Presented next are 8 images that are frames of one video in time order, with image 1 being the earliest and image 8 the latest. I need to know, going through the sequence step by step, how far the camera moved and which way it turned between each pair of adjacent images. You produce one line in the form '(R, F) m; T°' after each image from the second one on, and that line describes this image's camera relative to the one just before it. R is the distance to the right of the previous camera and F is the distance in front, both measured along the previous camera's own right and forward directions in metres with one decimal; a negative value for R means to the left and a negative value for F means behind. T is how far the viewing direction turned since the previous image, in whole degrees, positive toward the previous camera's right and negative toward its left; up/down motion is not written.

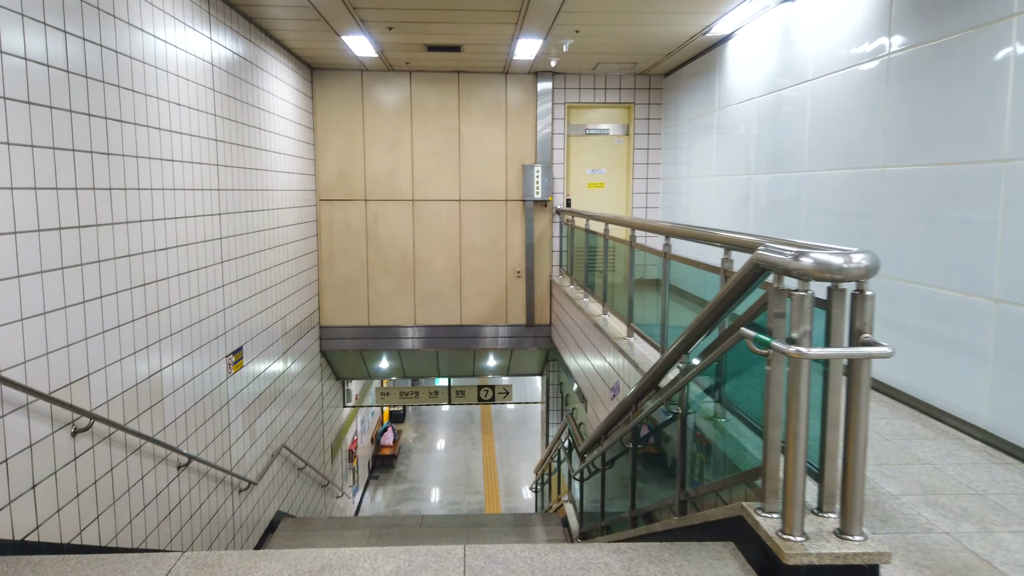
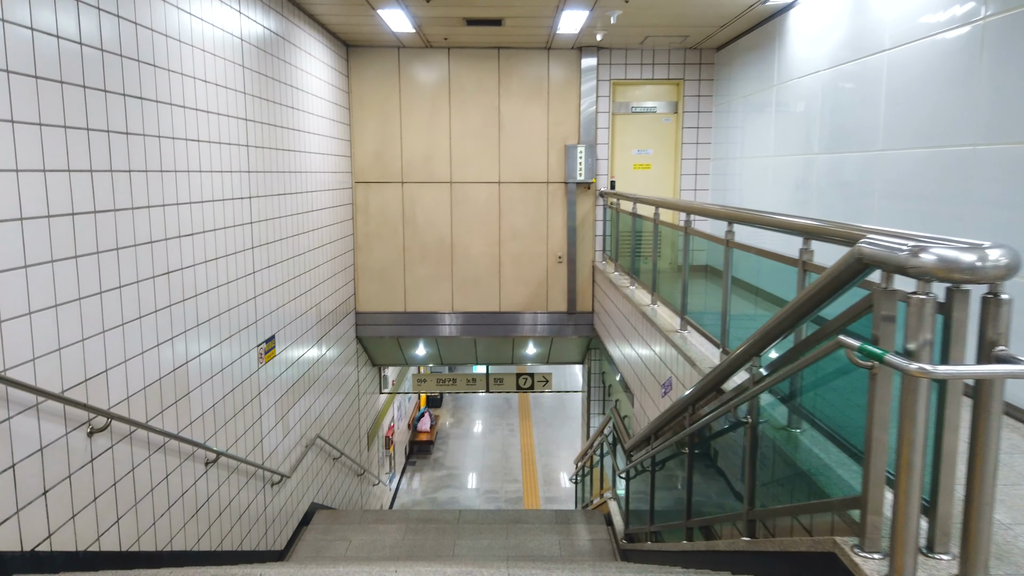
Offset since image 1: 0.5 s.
(0.0, +0.3) m; -3°
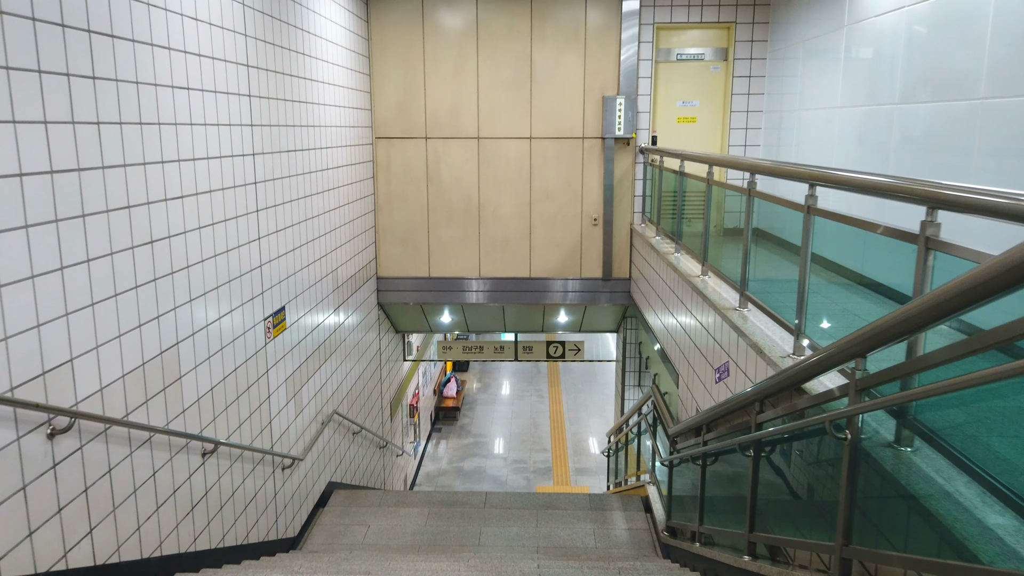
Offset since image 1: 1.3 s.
(0.0, +0.5) m; -2°
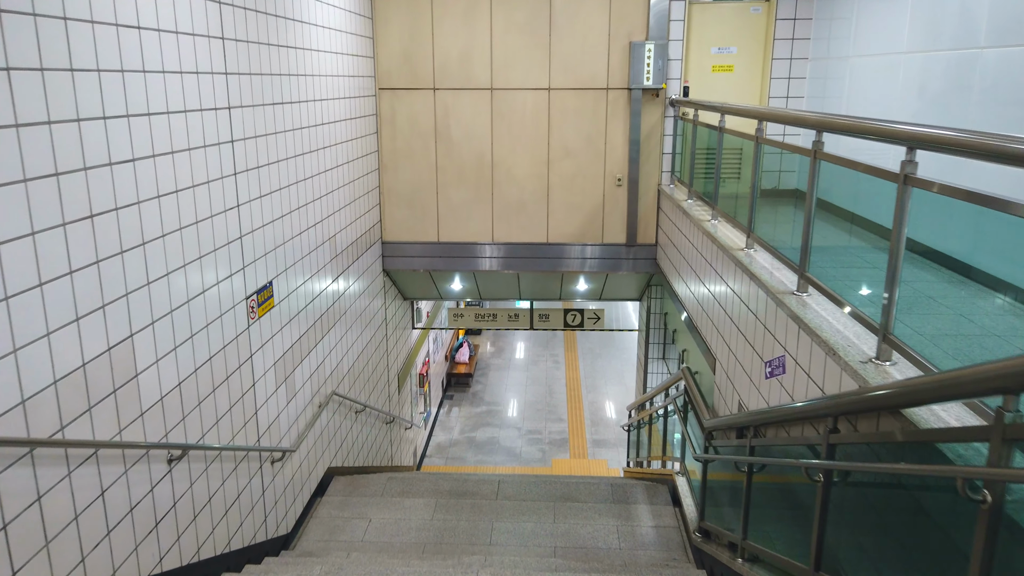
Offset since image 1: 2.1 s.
(0.0, +0.5) m; -1°
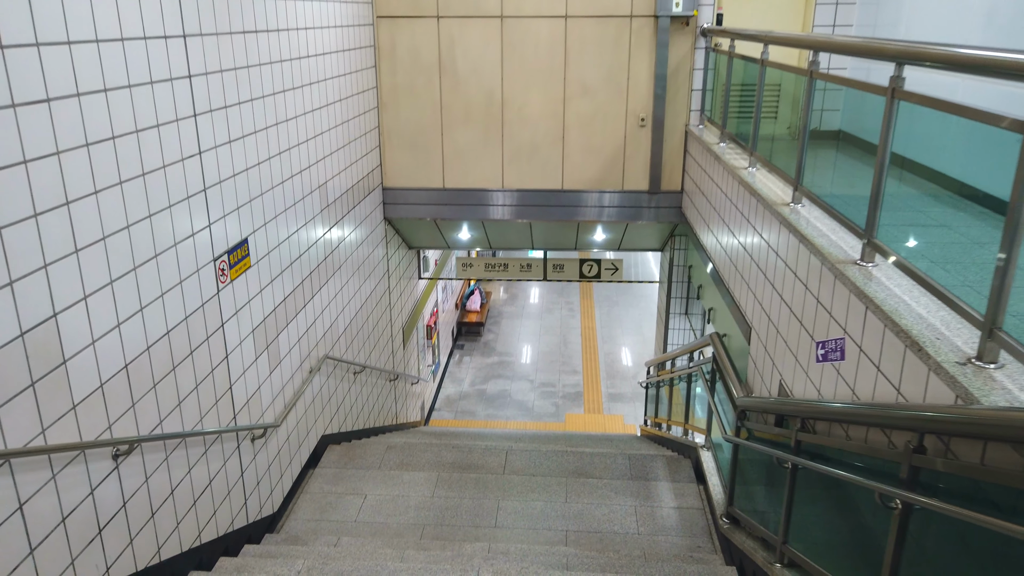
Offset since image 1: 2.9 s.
(0.0, +0.5) m; -1°
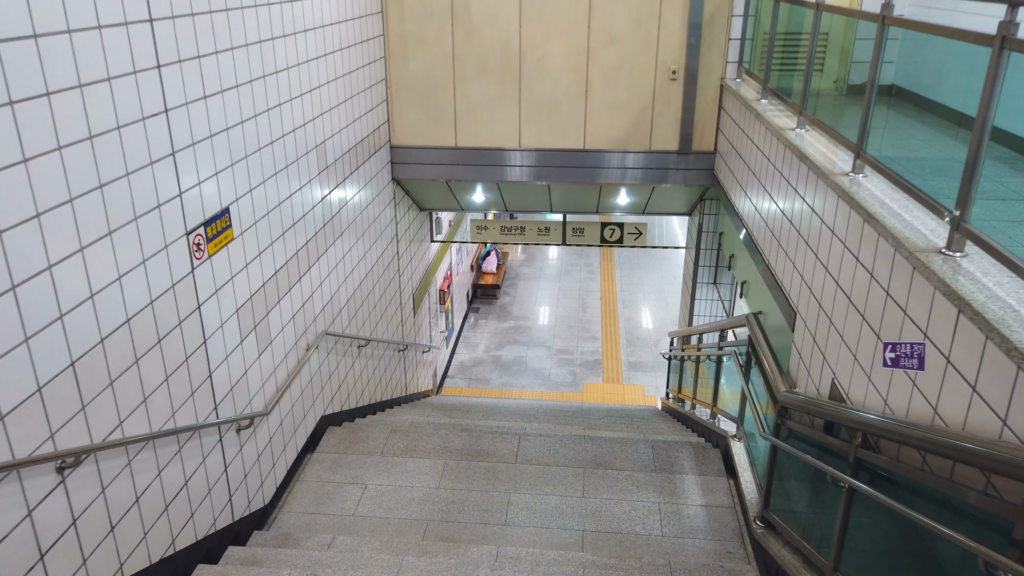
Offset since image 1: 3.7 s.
(0.0, +0.4) m; -1°
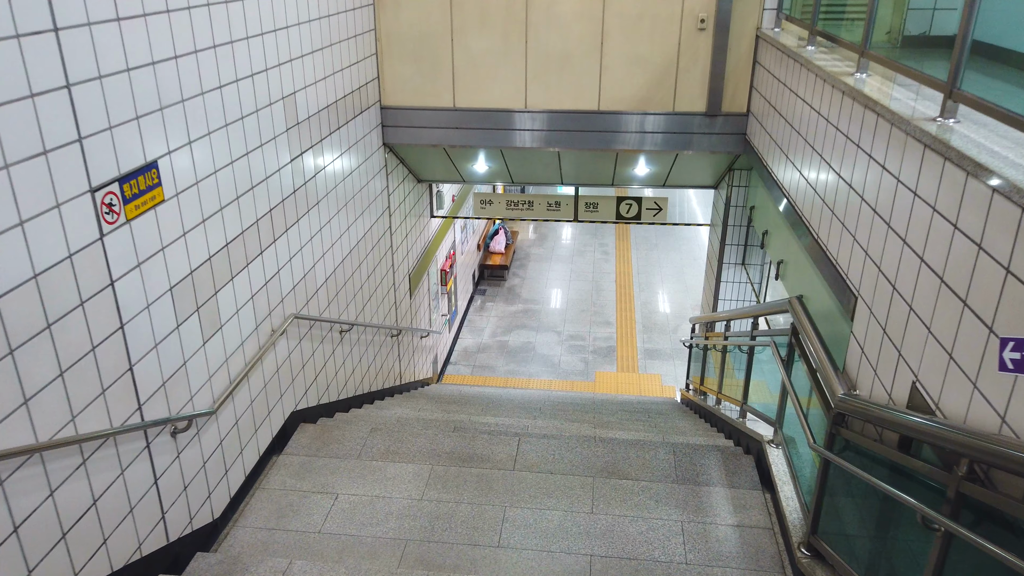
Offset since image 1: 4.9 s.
(+0.1, +0.6) m; -1°
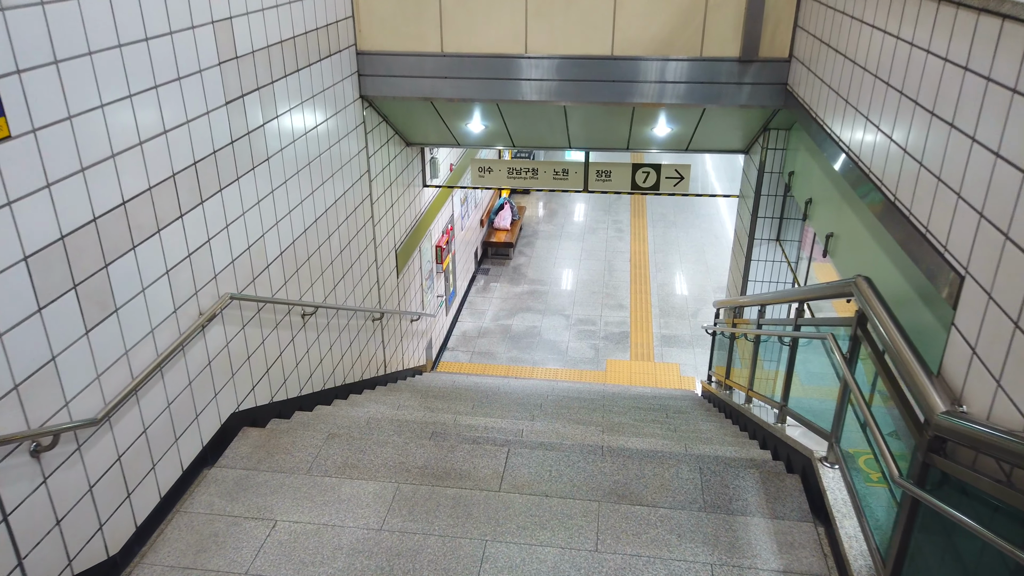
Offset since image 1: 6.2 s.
(+0.1, +0.7) m; -1°
